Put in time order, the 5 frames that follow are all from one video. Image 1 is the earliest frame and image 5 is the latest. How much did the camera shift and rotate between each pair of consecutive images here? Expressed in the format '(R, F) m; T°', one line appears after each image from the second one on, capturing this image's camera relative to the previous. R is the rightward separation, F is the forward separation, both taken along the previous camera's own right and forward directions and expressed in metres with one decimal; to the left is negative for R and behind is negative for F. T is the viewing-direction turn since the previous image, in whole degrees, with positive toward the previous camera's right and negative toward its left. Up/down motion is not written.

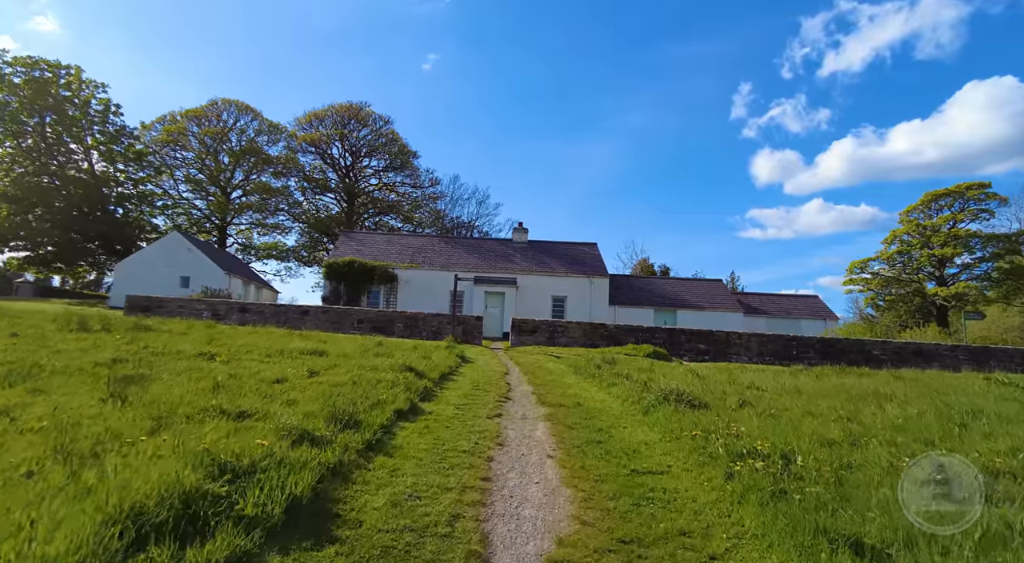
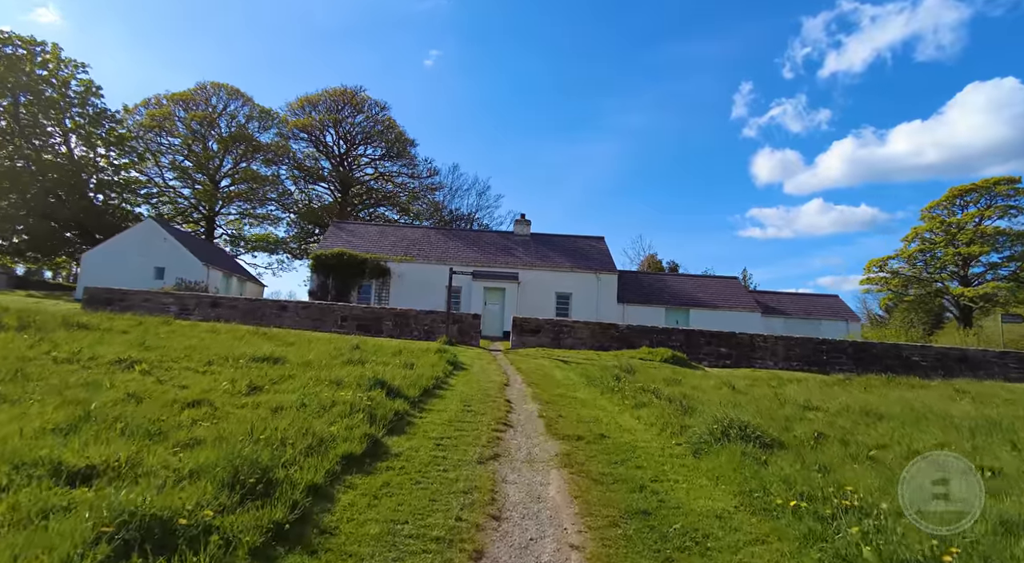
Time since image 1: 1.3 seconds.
(0.0, +2.1) m; 0°
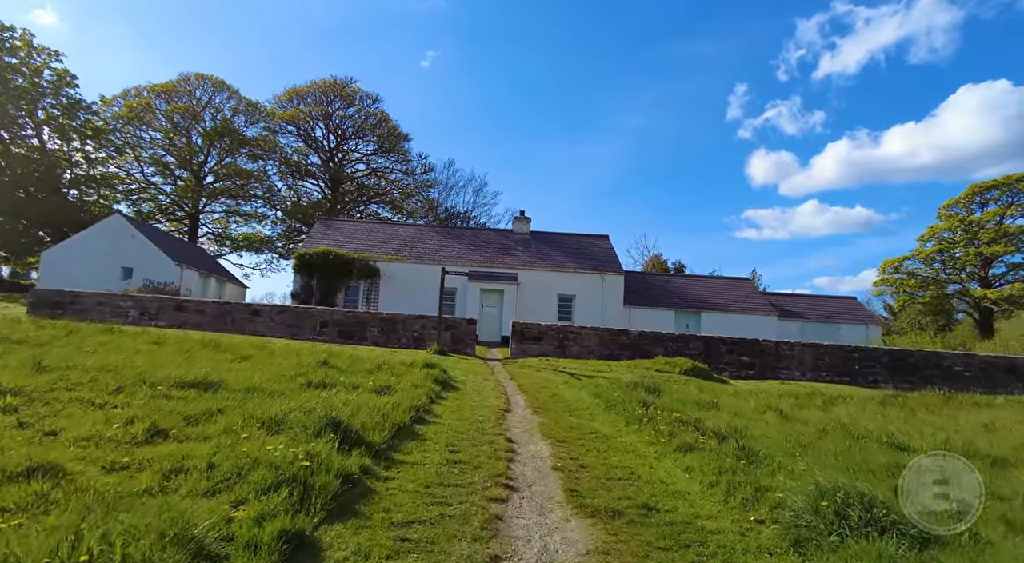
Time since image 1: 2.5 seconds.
(-0.1, +1.9) m; 0°
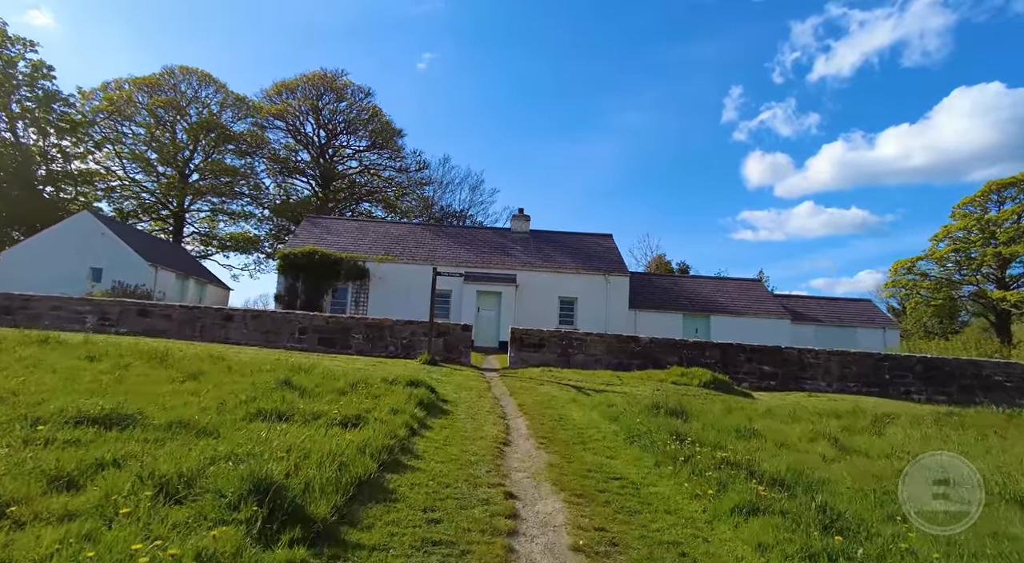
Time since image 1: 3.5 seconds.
(0.0, +1.6) m; 0°
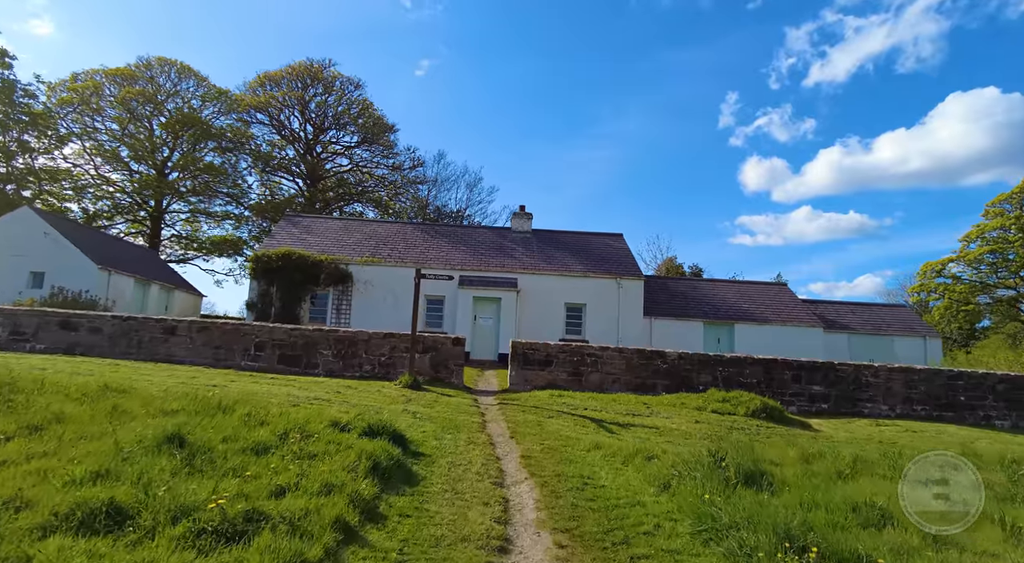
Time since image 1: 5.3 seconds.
(0.0, +2.6) m; 0°
